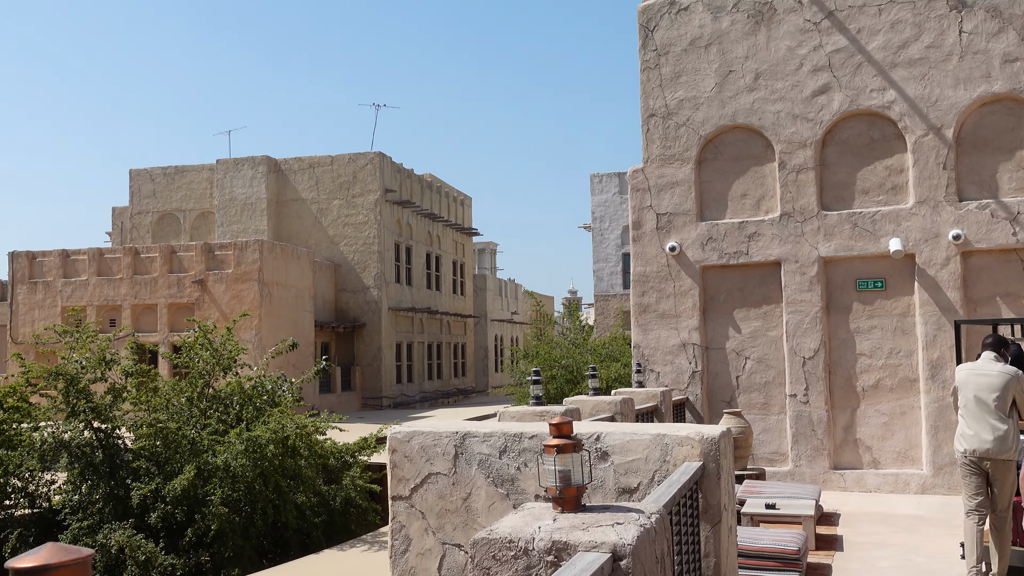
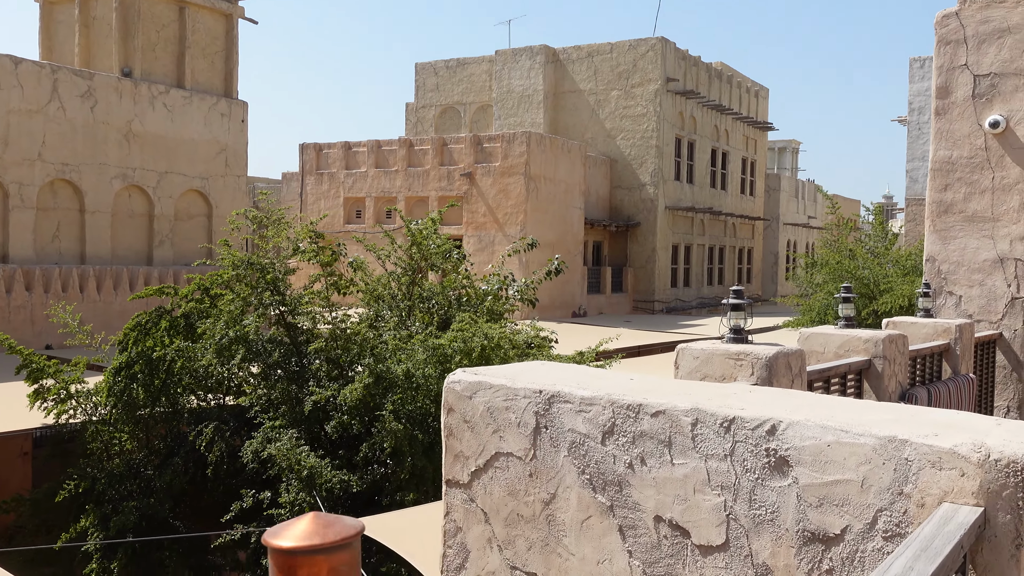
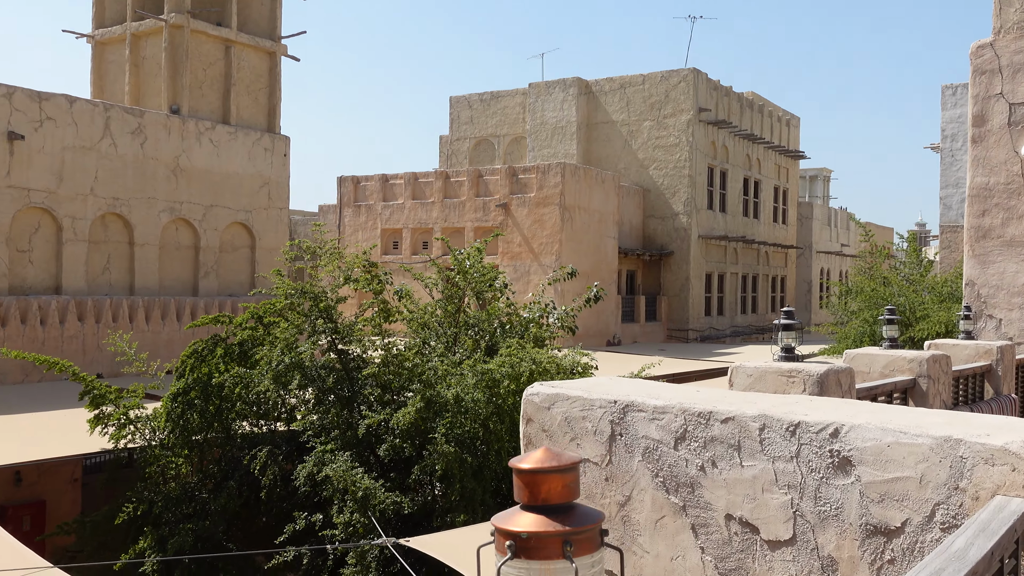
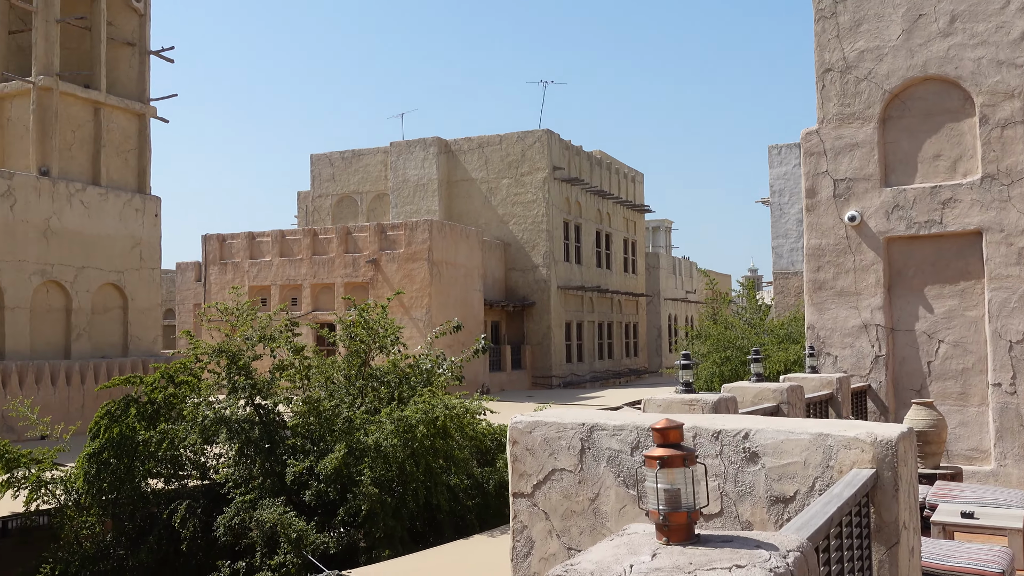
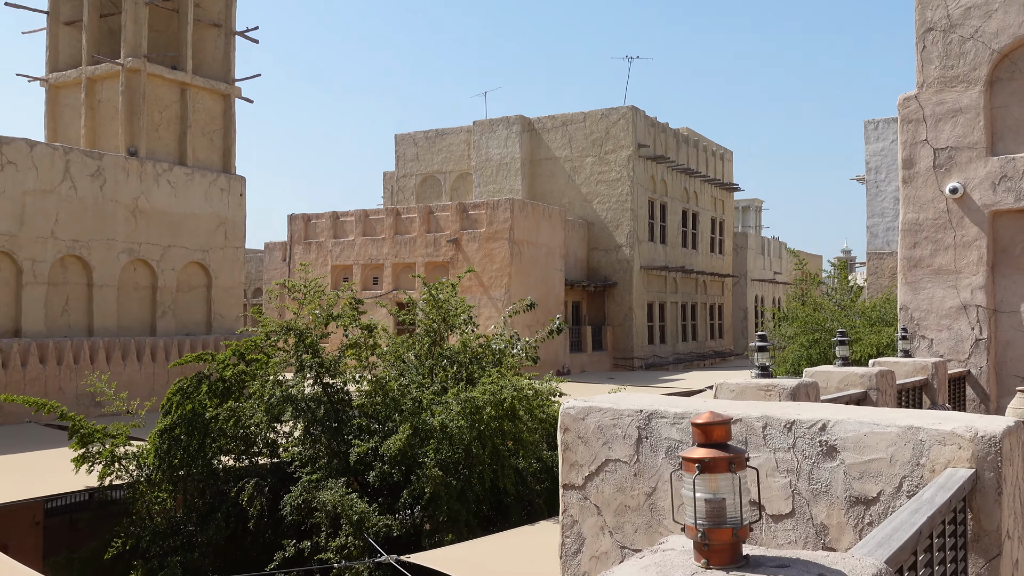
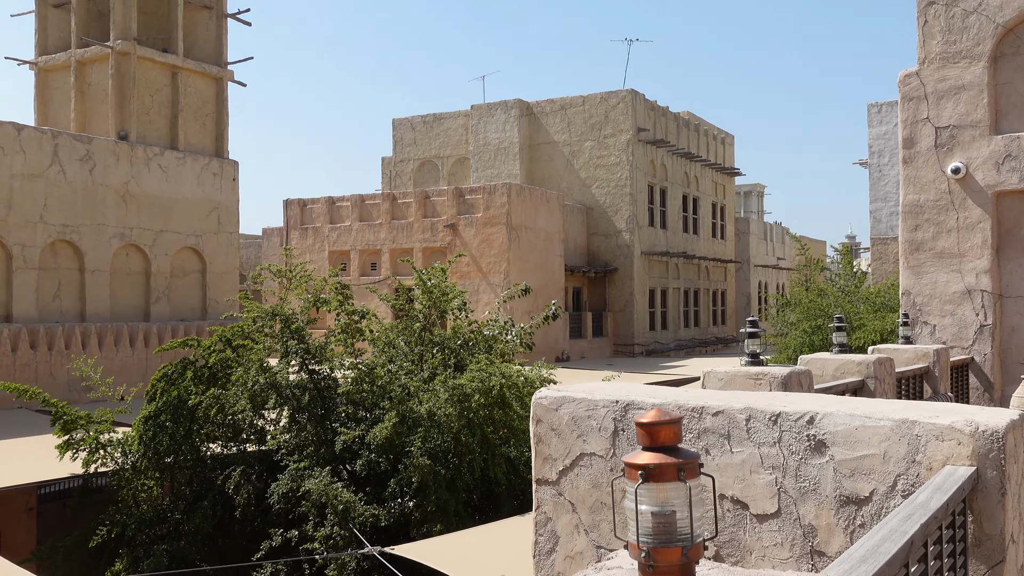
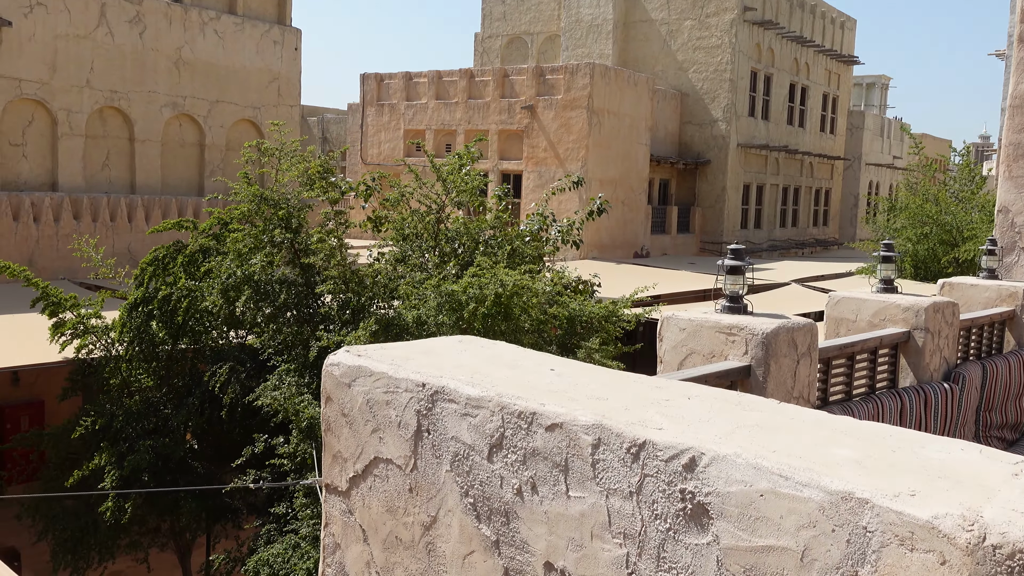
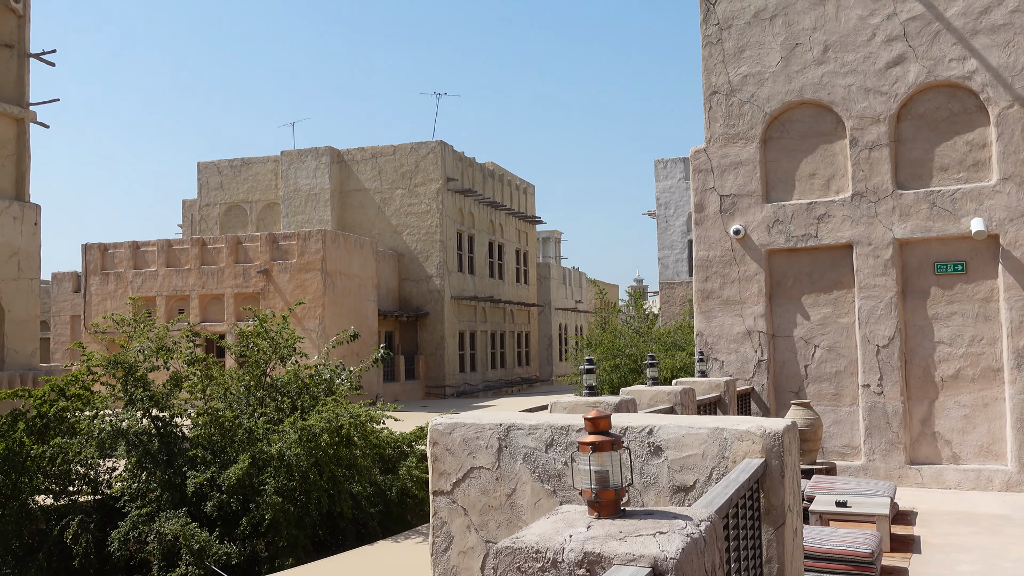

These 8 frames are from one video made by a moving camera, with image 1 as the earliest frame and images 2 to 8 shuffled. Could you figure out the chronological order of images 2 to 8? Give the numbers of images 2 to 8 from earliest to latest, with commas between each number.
8, 4, 5, 6, 3, 2, 7
